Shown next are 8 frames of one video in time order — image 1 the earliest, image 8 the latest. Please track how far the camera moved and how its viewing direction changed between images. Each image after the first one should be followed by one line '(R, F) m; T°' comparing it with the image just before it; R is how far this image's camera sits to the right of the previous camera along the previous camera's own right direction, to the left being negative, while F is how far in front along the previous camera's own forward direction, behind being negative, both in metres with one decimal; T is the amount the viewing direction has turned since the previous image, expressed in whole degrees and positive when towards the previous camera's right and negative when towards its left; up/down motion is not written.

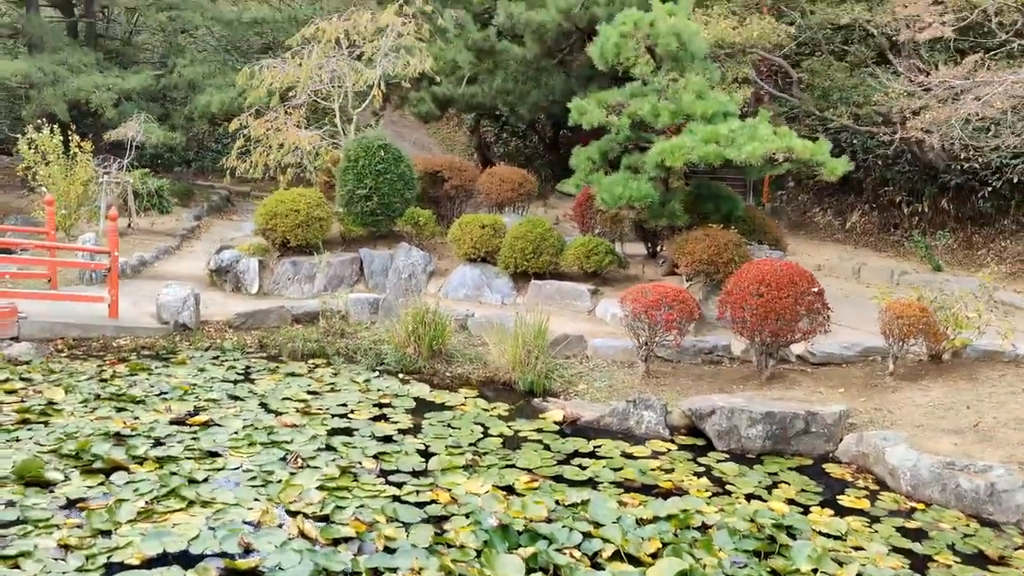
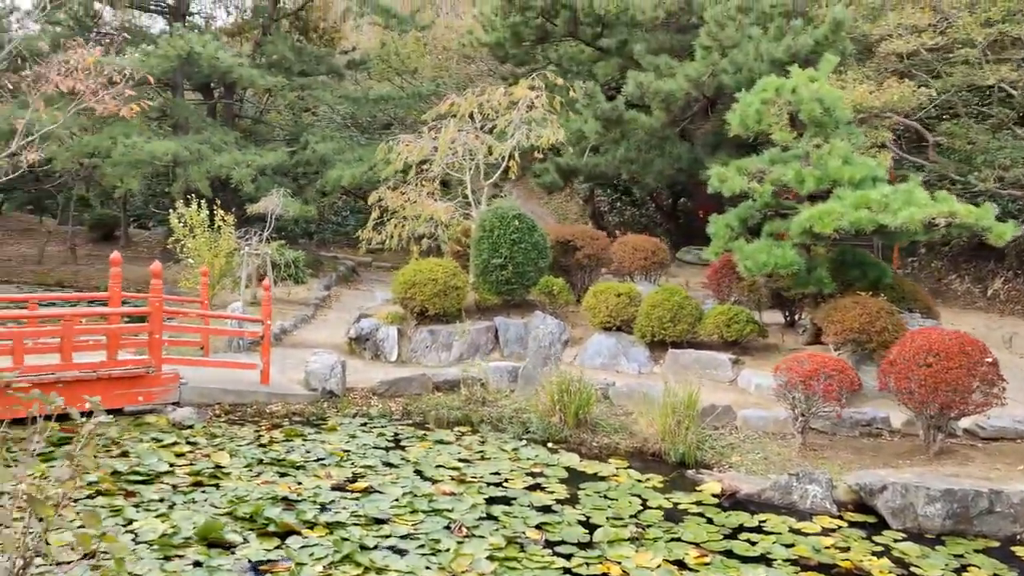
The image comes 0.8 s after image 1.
(-0.4, 0.0) m; -6°
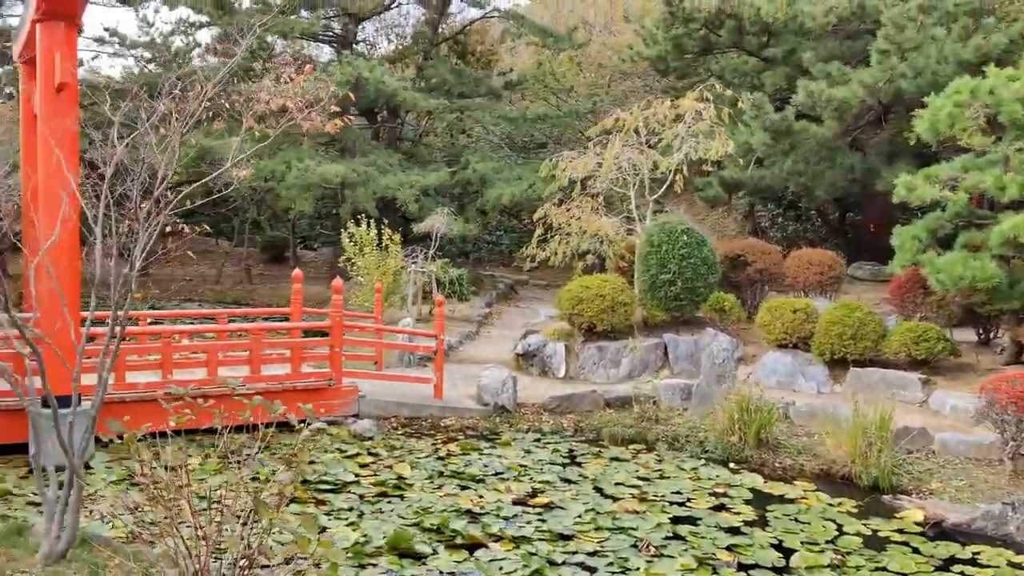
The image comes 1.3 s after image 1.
(-0.2, +0.1) m; -9°
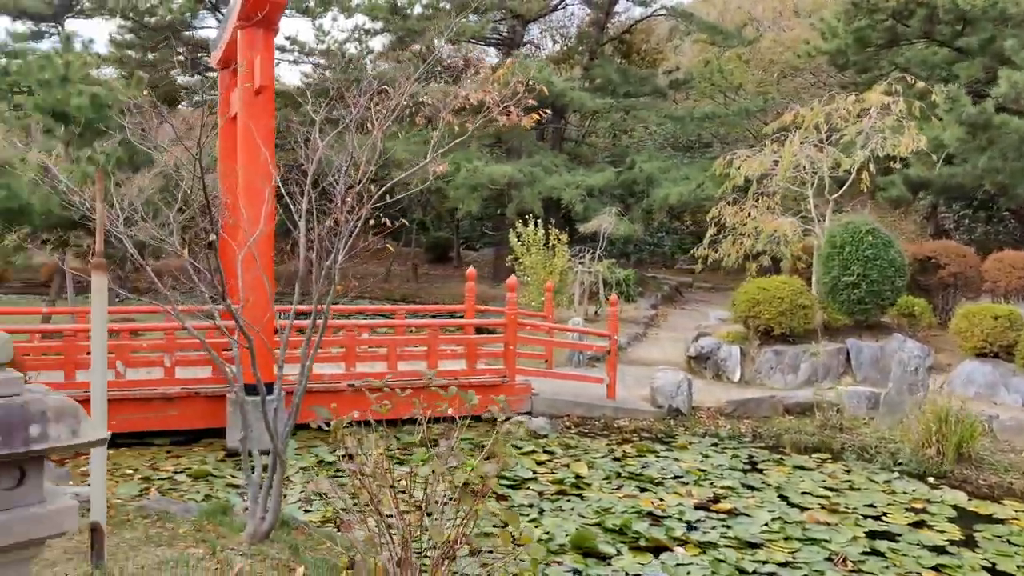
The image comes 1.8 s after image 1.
(-0.2, +0.1) m; -9°
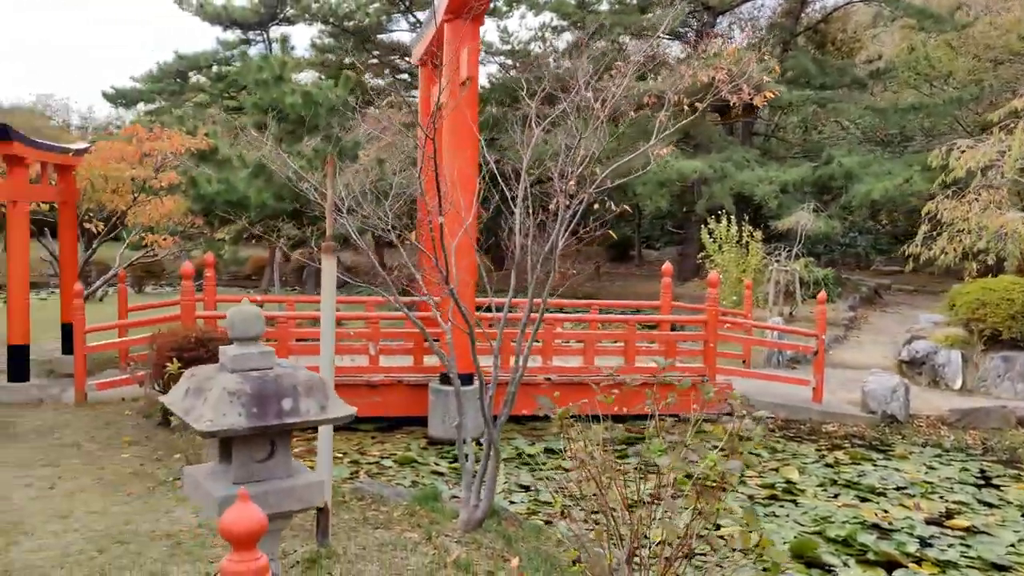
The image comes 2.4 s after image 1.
(-0.3, +0.1) m; -10°
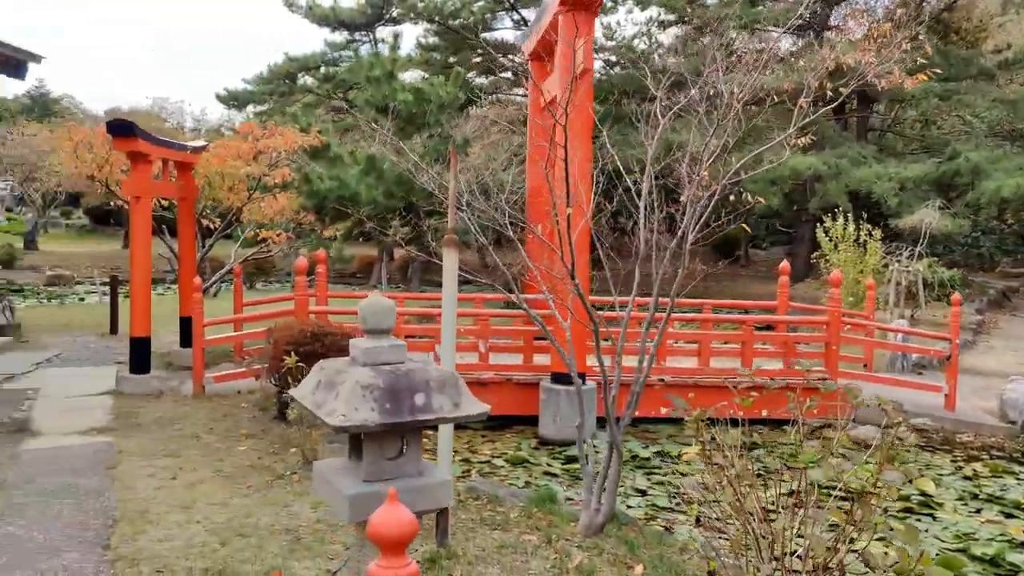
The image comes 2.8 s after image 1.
(-0.1, +0.2) m; -6°
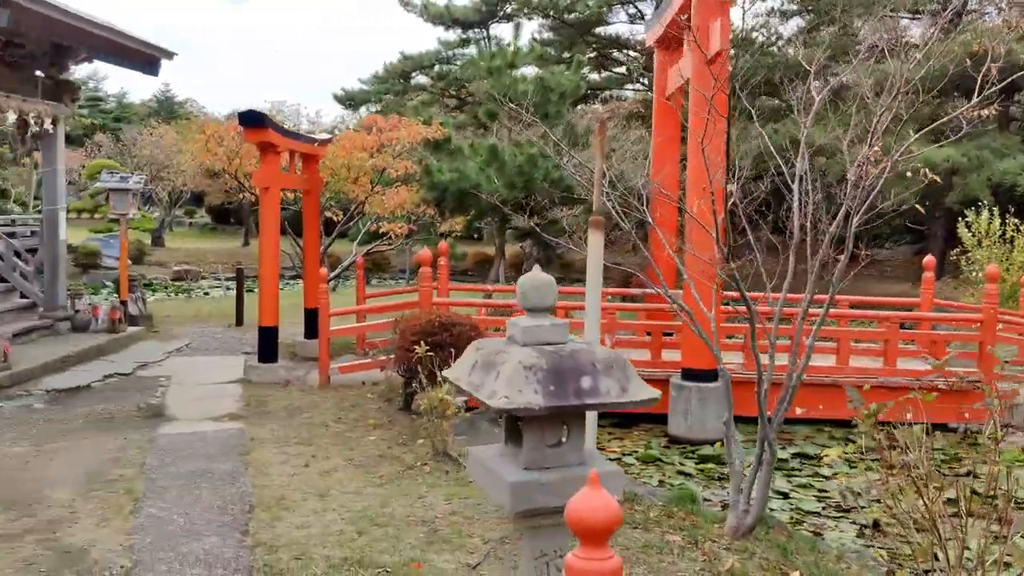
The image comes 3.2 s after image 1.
(-0.2, +0.2) m; -6°
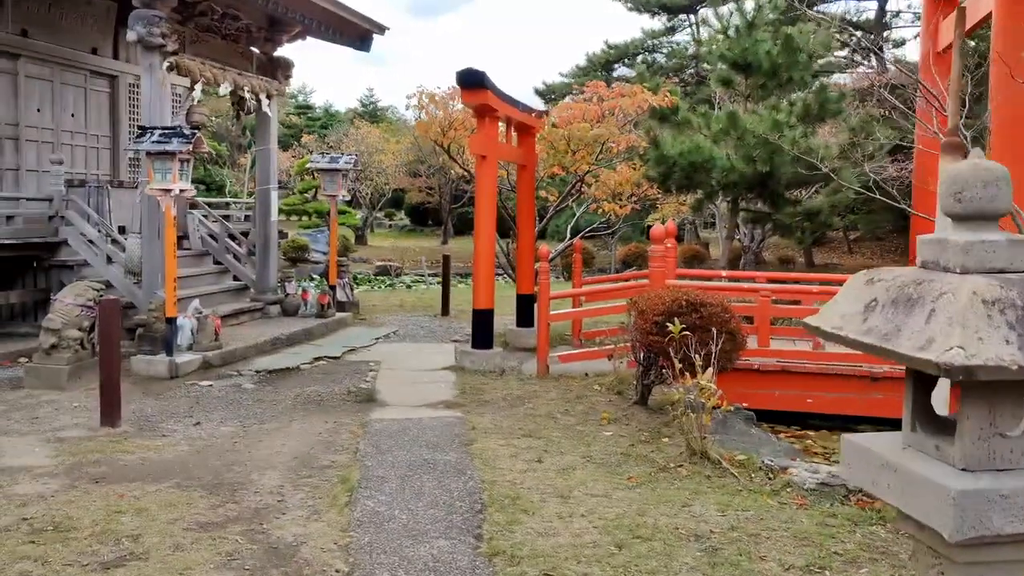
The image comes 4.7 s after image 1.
(-0.4, +0.9) m; -11°
